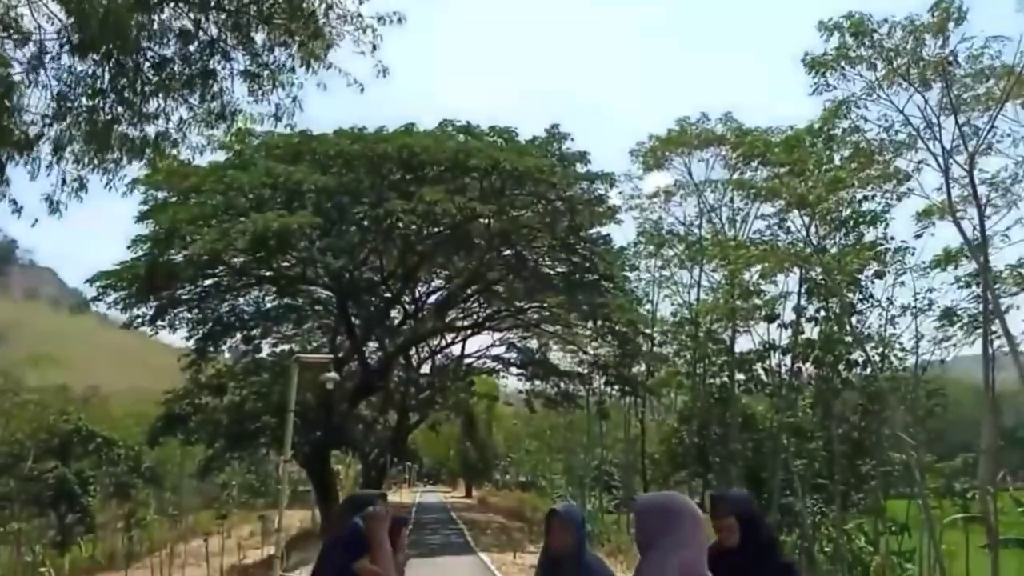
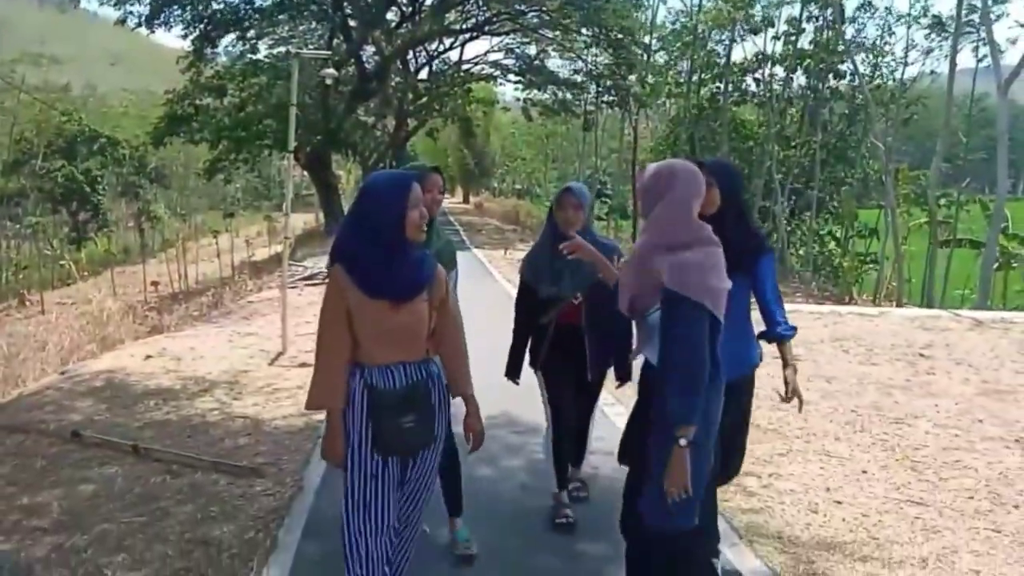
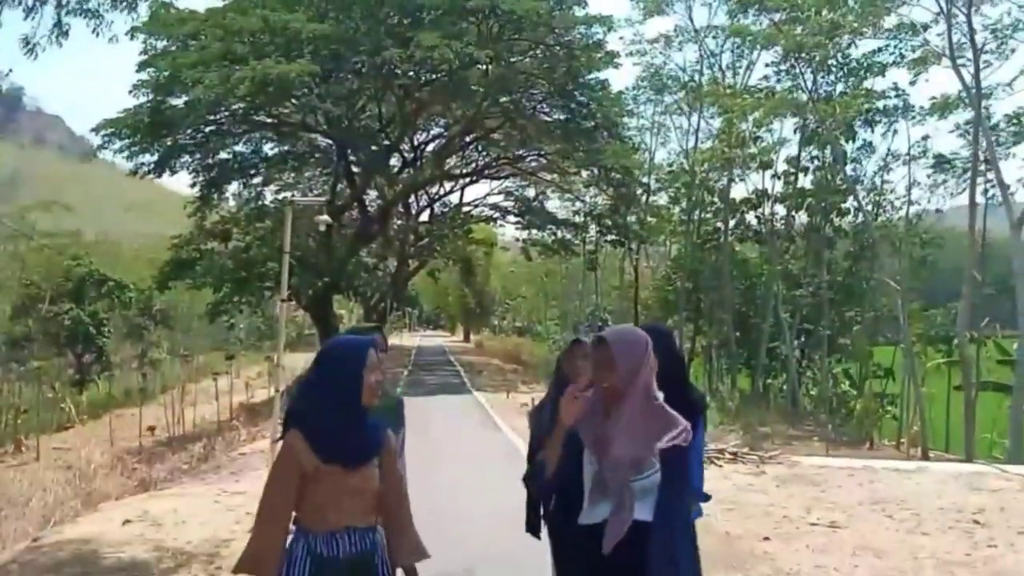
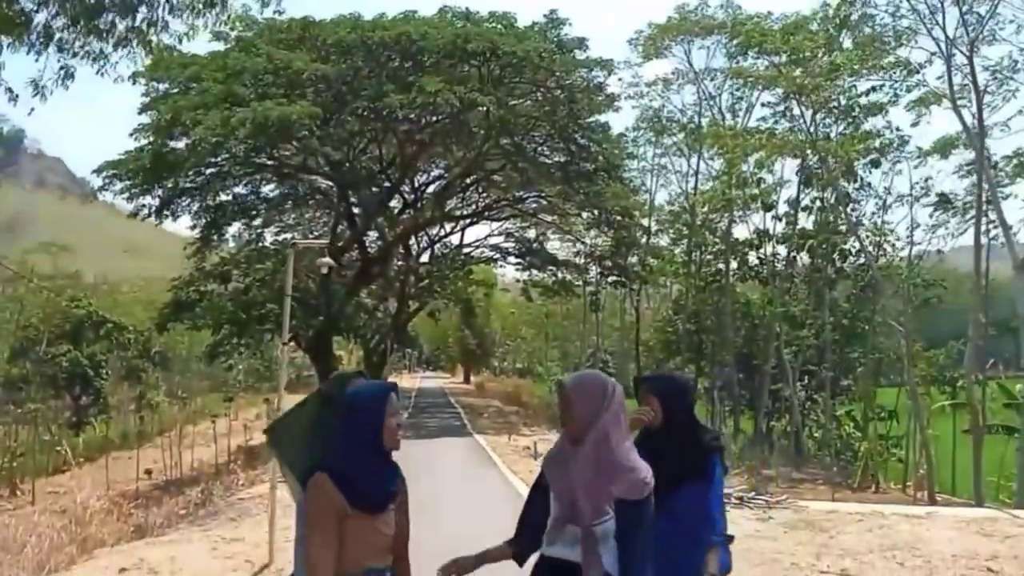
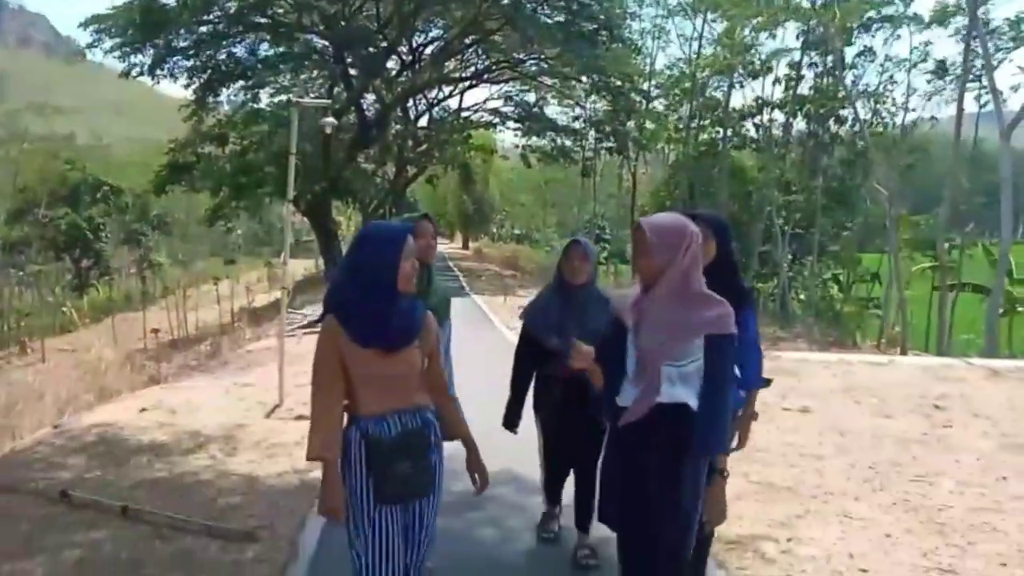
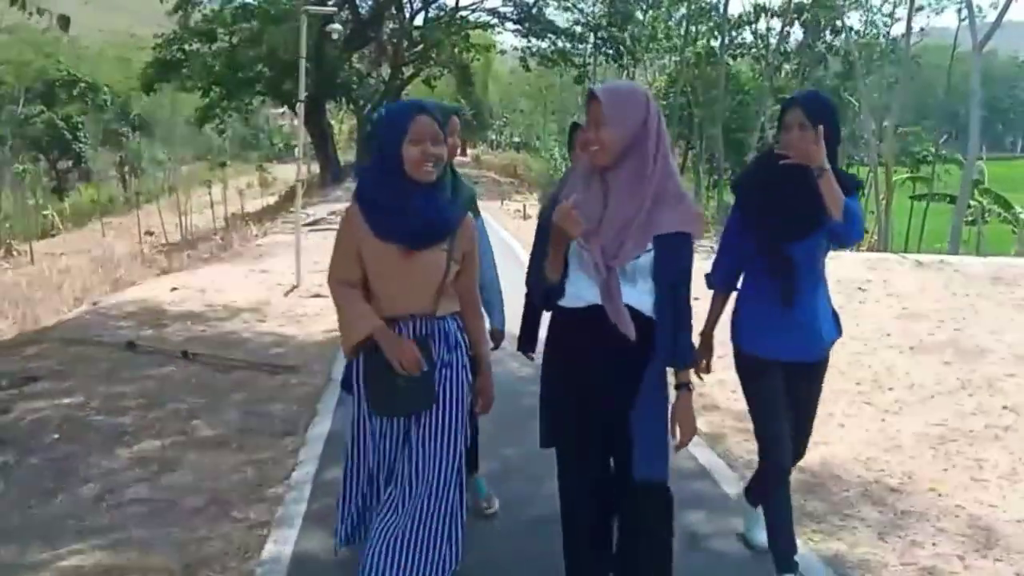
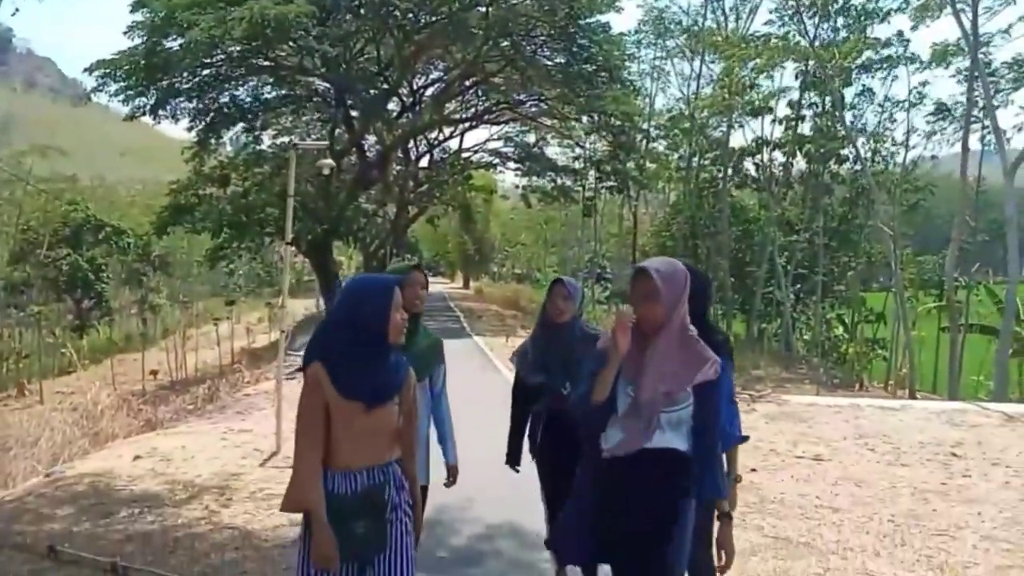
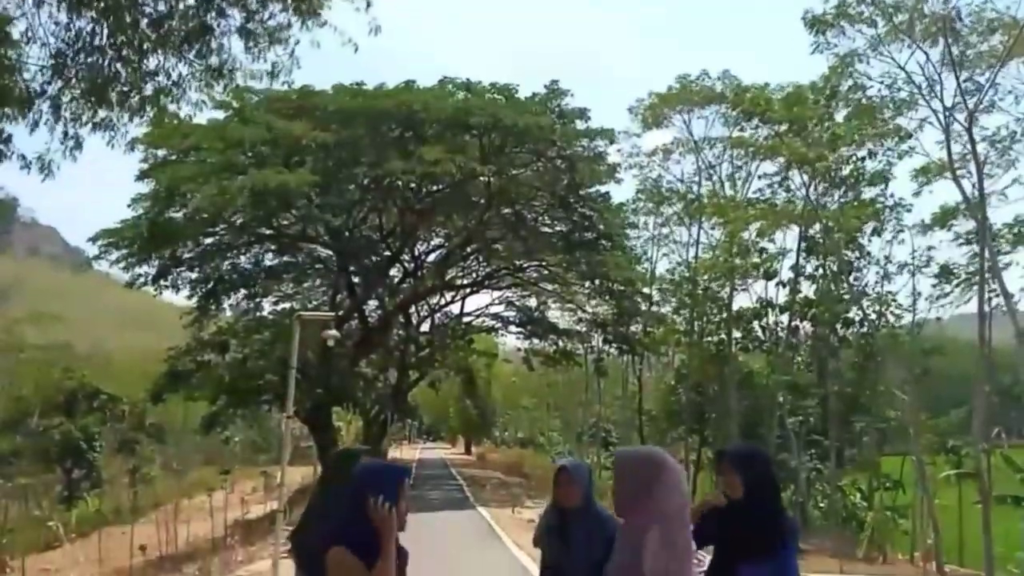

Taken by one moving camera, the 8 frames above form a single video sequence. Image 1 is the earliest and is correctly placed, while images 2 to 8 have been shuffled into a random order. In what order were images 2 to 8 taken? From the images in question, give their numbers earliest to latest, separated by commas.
8, 4, 3, 7, 5, 2, 6
